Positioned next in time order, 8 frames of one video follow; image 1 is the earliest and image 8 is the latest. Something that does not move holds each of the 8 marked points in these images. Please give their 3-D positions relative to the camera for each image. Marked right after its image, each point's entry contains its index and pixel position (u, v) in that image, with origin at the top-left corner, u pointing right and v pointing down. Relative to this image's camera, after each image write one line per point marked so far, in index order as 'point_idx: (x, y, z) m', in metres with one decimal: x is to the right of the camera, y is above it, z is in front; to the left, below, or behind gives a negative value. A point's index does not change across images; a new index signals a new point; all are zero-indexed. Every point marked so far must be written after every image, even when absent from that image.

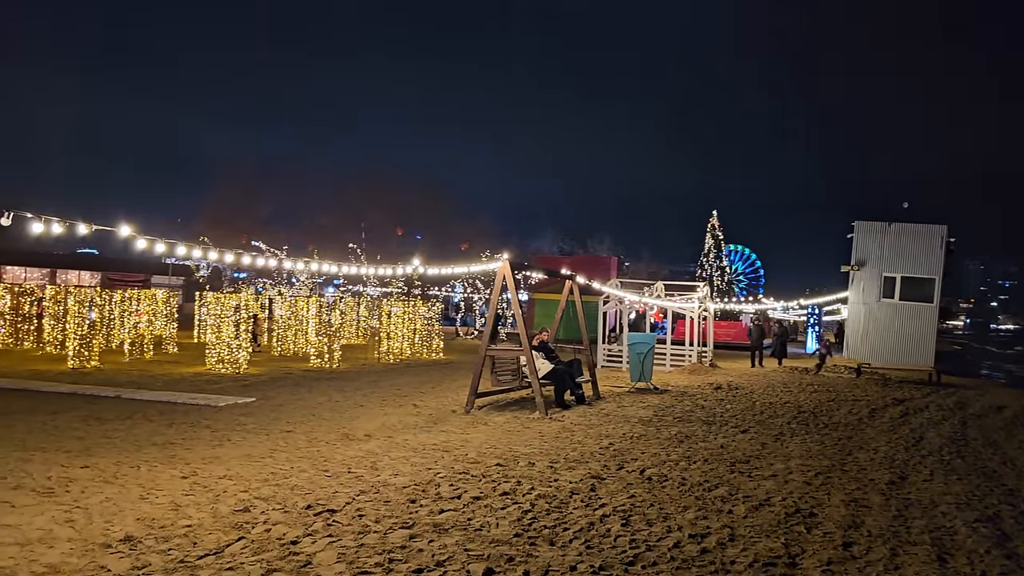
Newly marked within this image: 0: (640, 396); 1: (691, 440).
0: (+2.2, -1.8, +14.1) m
1: (+2.1, -1.8, +9.7) m
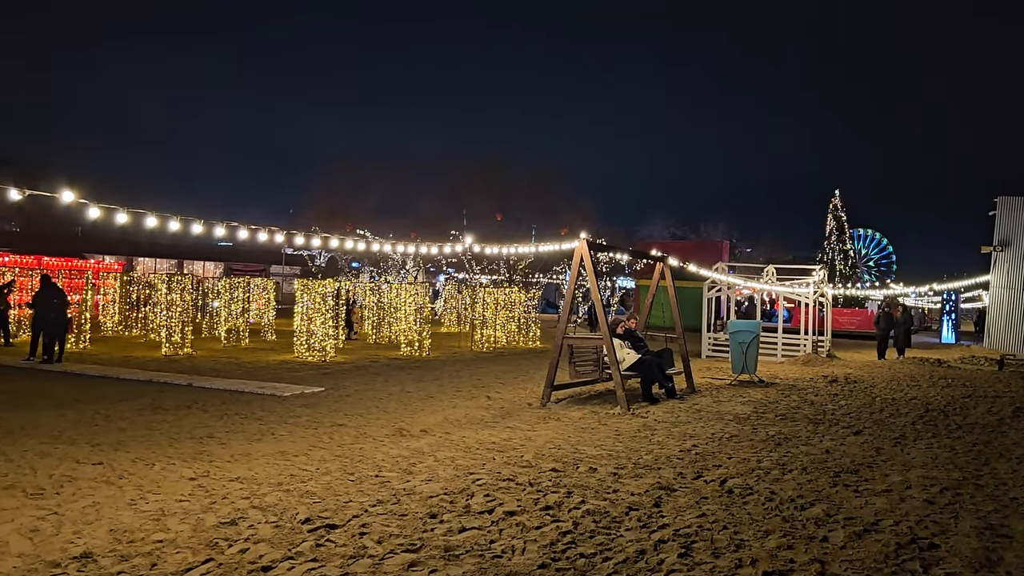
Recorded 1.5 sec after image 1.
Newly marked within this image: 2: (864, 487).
0: (+3.5, -1.6, +12.8) m
1: (+2.8, -1.6, +8.4) m
2: (+2.7, -1.6, +6.5) m
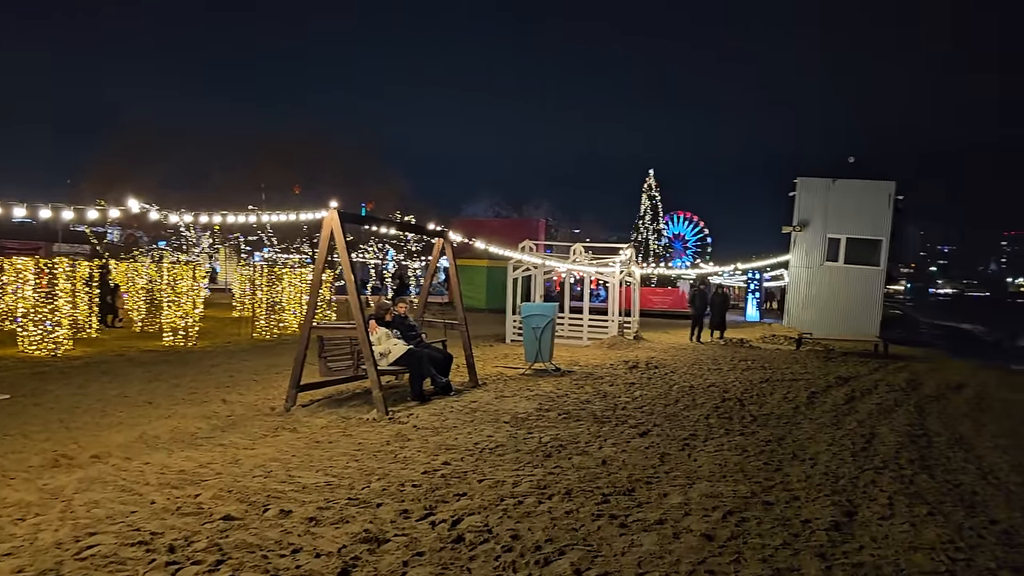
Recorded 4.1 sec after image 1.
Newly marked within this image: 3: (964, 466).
0: (+0.3, -1.3, +11.5) m
1: (+0.4, -1.4, +7.0) m
2: (+0.8, -1.4, +5.2) m
3: (+3.9, -1.5, +7.3) m
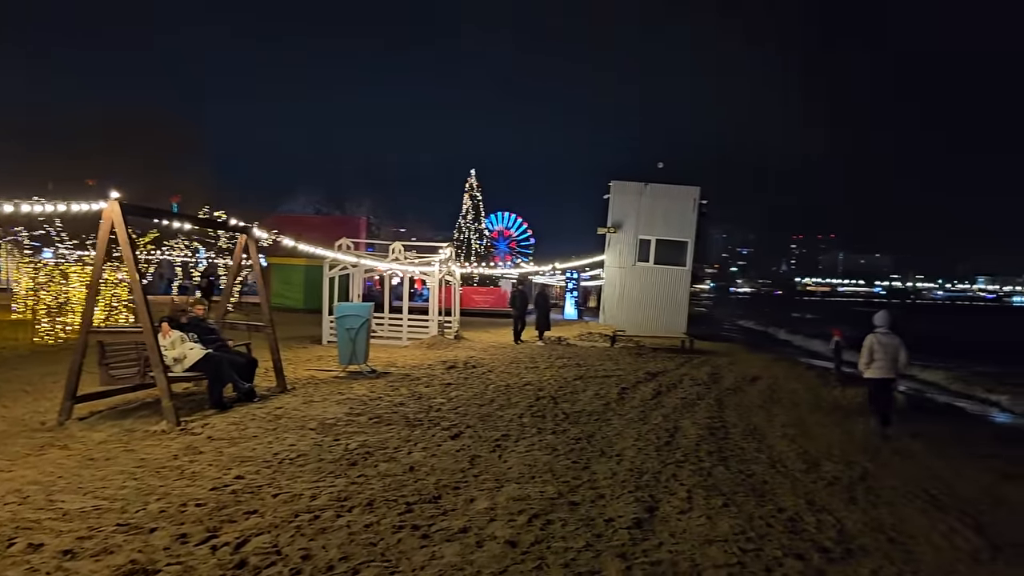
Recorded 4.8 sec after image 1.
0: (-2.2, -1.3, +11.0) m
1: (-1.1, -1.4, +6.7) m
2: (-0.4, -1.4, +5.0) m
3: (+2.2, -1.5, +7.7) m
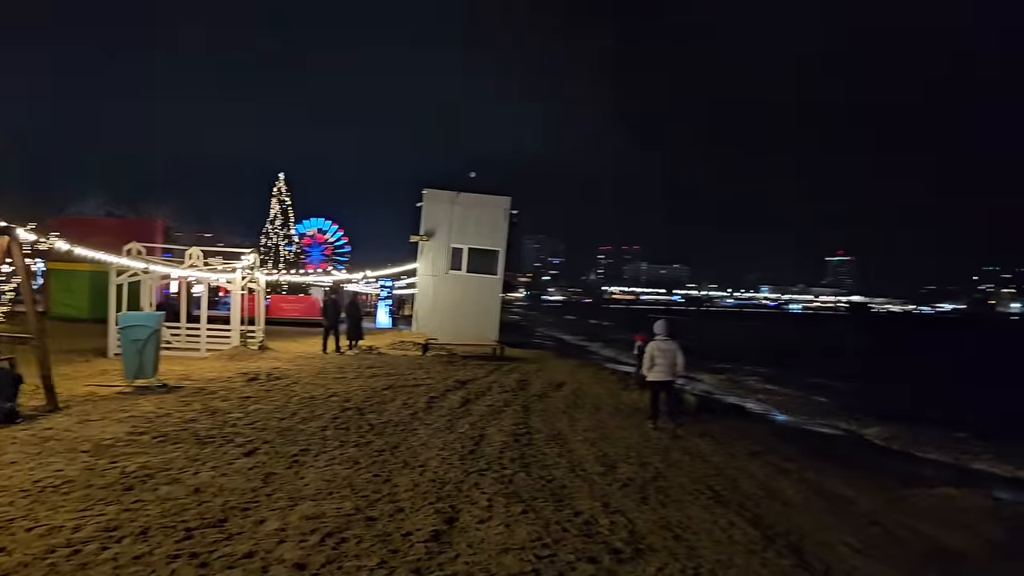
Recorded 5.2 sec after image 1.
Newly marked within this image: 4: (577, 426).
0: (-4.6, -1.4, +10.1) m
1: (-2.6, -1.4, +6.1) m
2: (-1.6, -1.5, +4.6) m
3: (+0.4, -1.6, +7.8) m
4: (+0.8, -1.7, +10.1) m
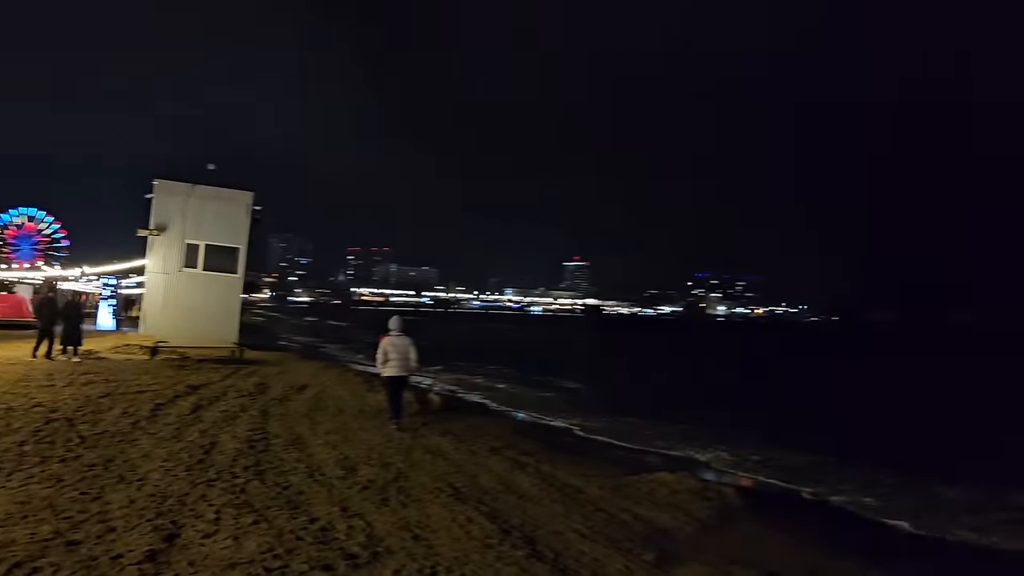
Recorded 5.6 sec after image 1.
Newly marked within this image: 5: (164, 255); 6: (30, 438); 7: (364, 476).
0: (-7.4, -1.3, +8.2) m
1: (-4.4, -1.4, +5.0) m
2: (-2.9, -1.4, +3.8) m
3: (-1.9, -1.6, +7.5) m
4: (-2.3, -1.6, +9.8) m
5: (-8.2, +0.9, +19.9) m
6: (-4.7, -1.4, +8.1) m
7: (-1.3, -1.6, +7.2) m
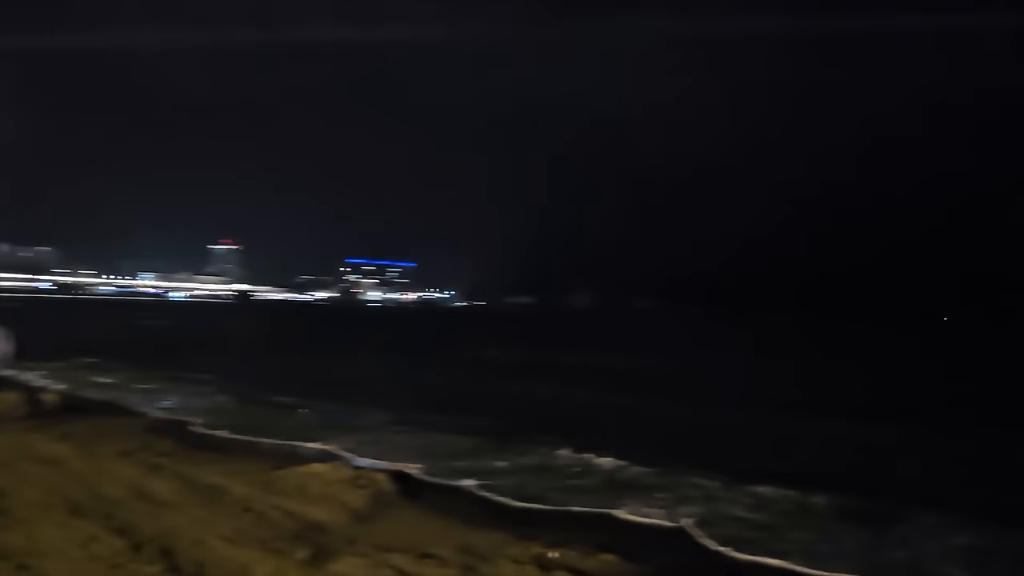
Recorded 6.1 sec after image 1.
0: (-10.0, -1.1, +4.4) m
1: (-5.9, -1.3, +2.7) m
2: (-4.2, -1.3, +2.2) m
3: (-4.7, -1.5, +5.9) m
4: (-5.9, -1.5, +7.9) m
5: (-15.3, +1.2, +14.8) m
6: (-7.4, -1.3, +5.4) m
7: (-4.0, -1.5, +6.0) m
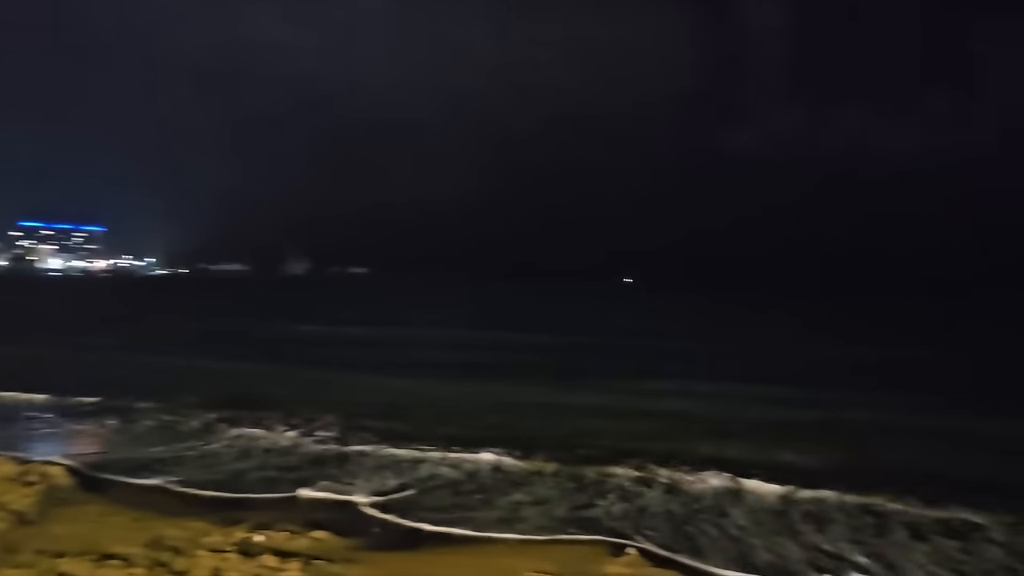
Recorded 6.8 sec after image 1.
0: (-11.0, -1.1, +0.9) m
1: (-6.6, -1.3, +0.5) m
2: (-4.8, -1.3, +0.6) m
3: (-6.4, -1.3, +4.0) m
4: (-8.2, -1.3, +5.5) m
5: (-19.3, +1.6, +9.0) m
6: (-8.9, -1.2, +2.6) m
7: (-5.8, -1.3, +4.2) m
